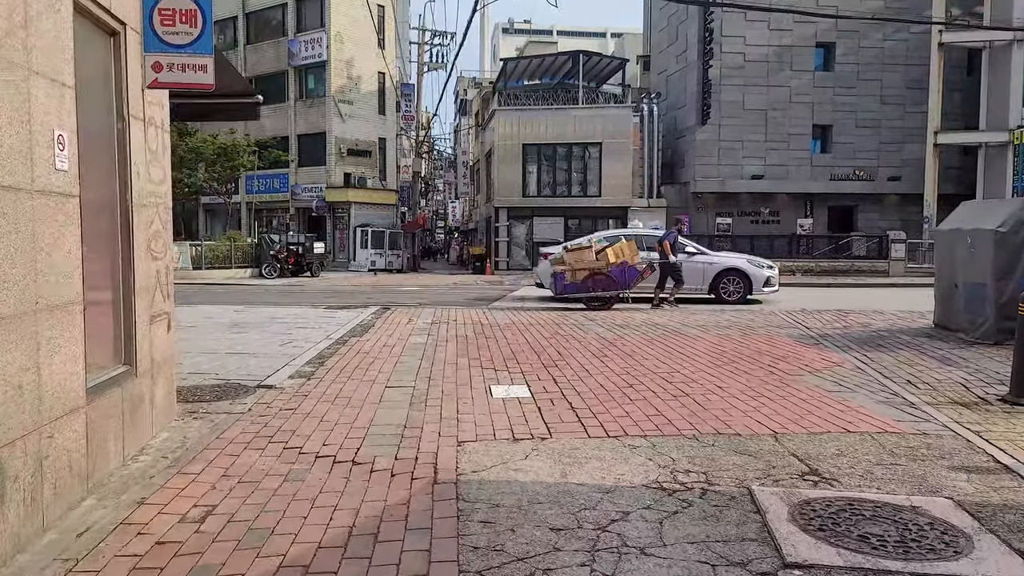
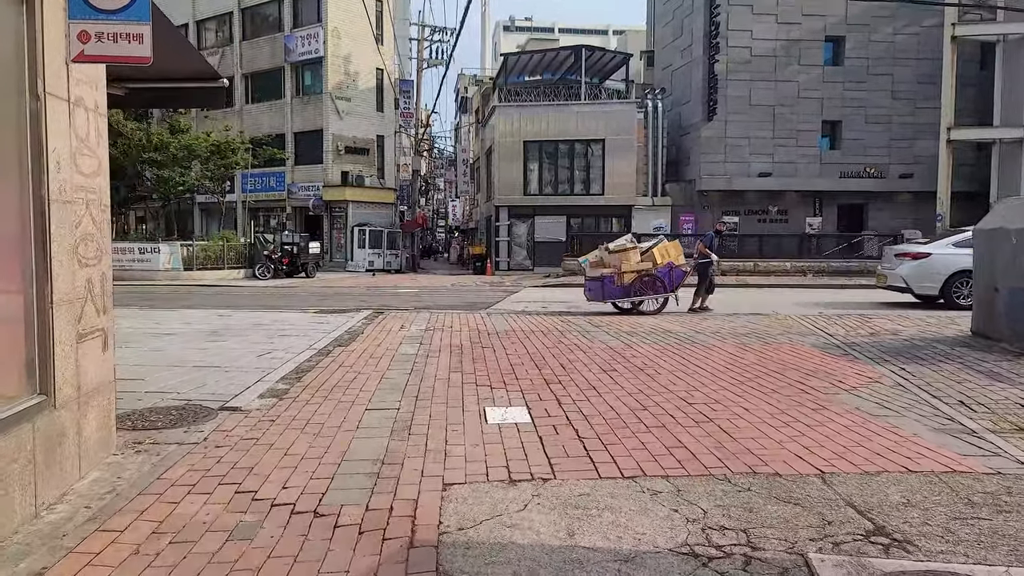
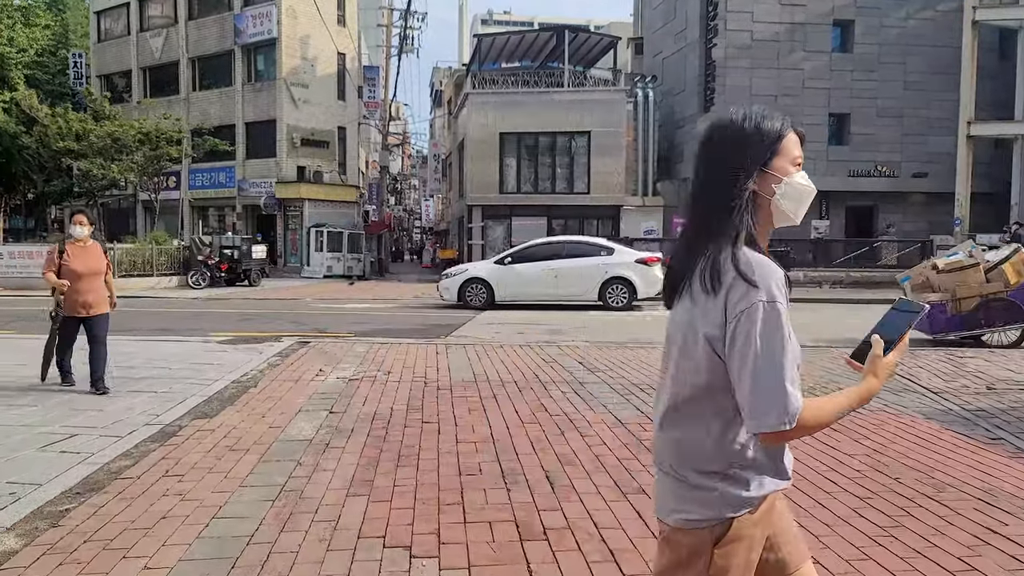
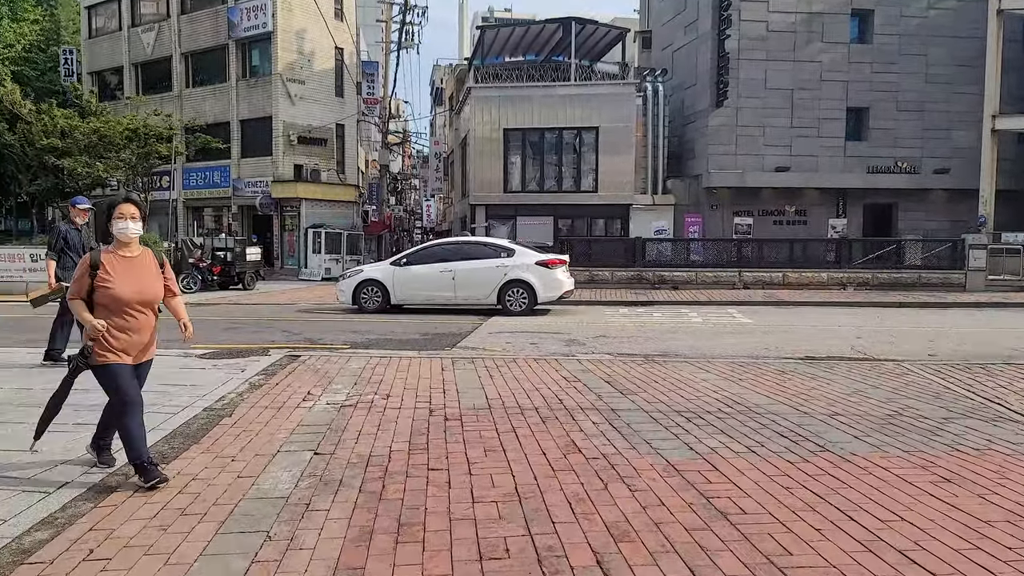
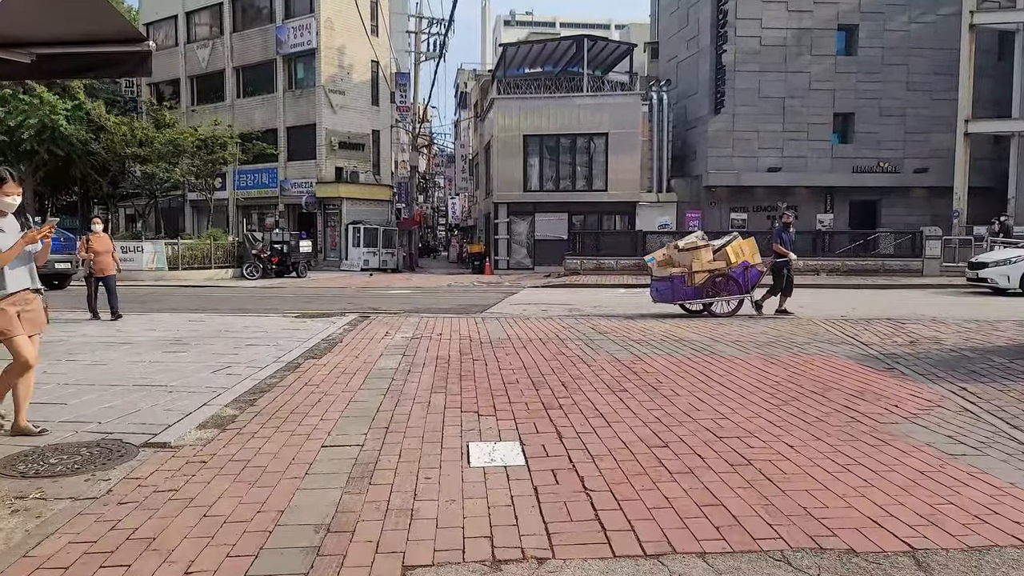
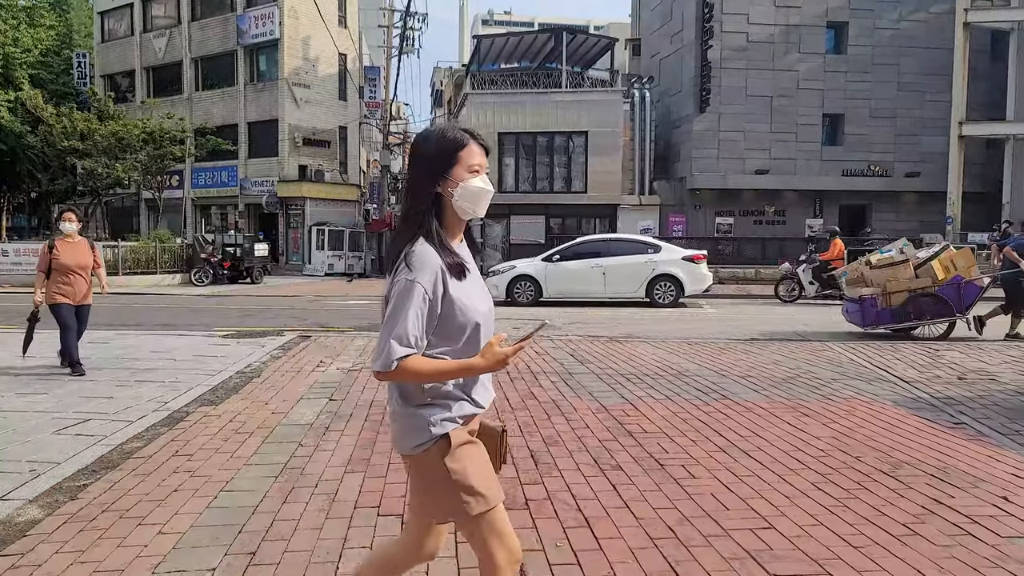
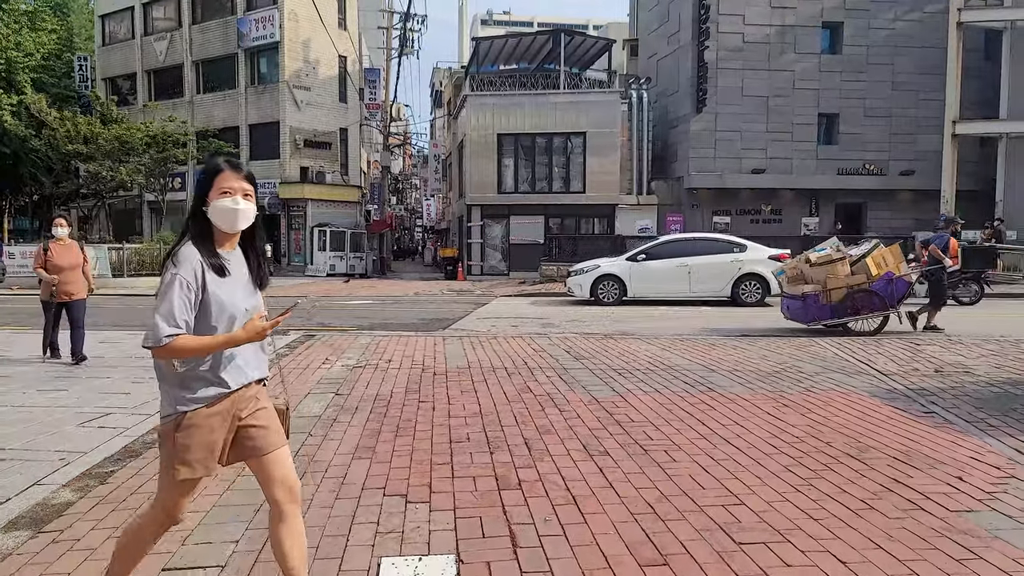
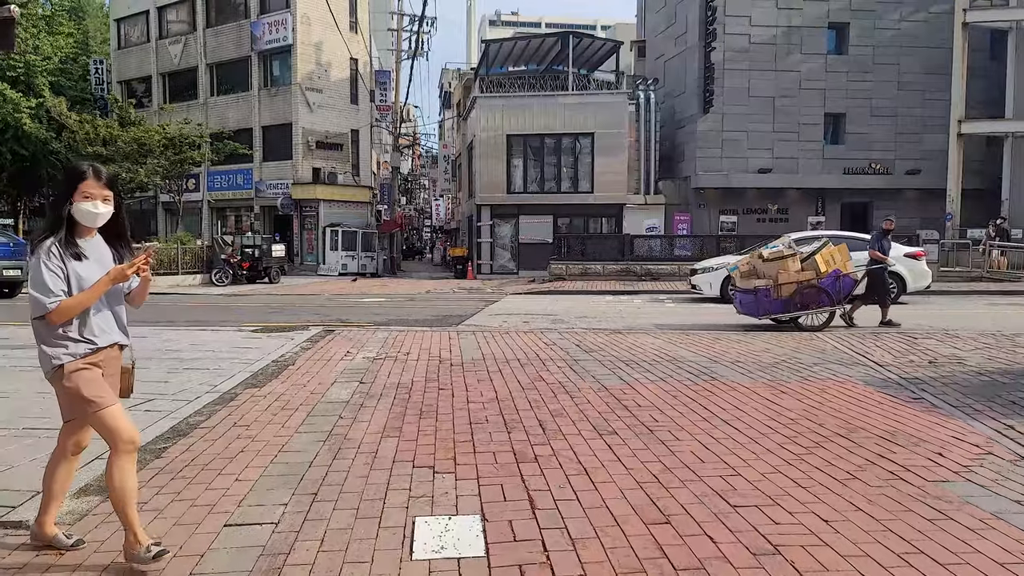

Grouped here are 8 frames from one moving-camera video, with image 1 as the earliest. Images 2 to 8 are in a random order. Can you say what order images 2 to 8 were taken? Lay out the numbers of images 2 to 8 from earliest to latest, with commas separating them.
2, 5, 8, 7, 6, 3, 4
